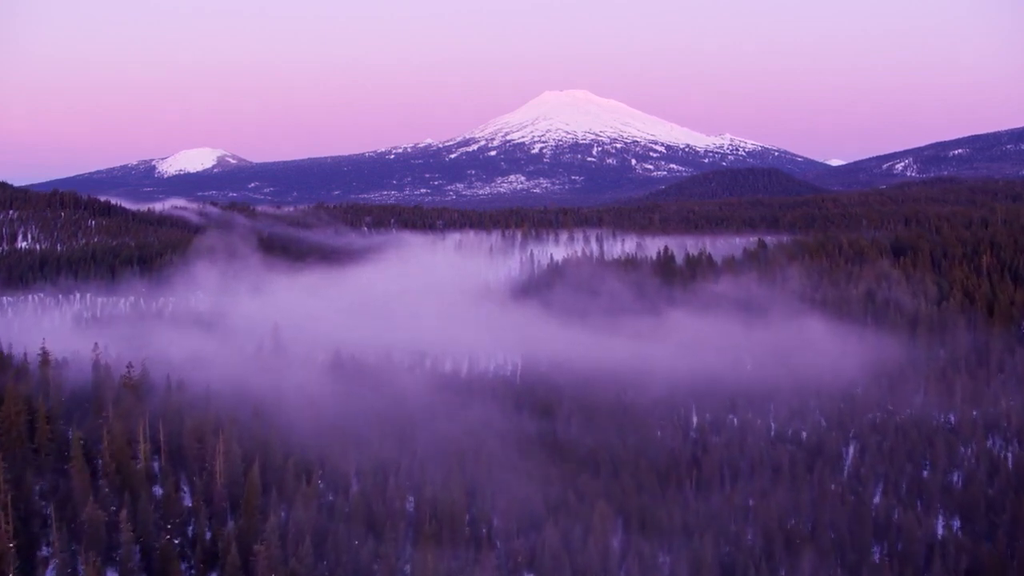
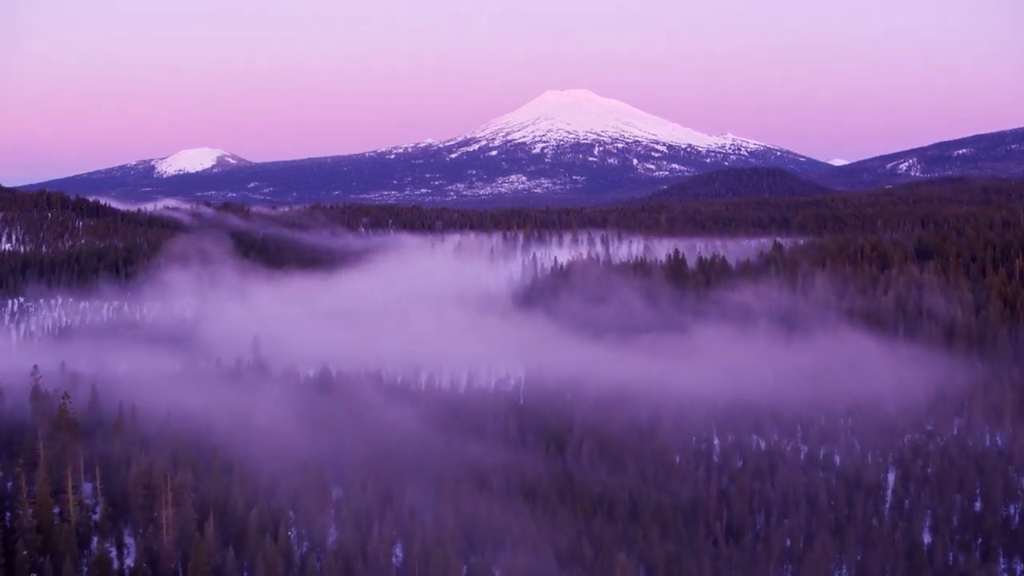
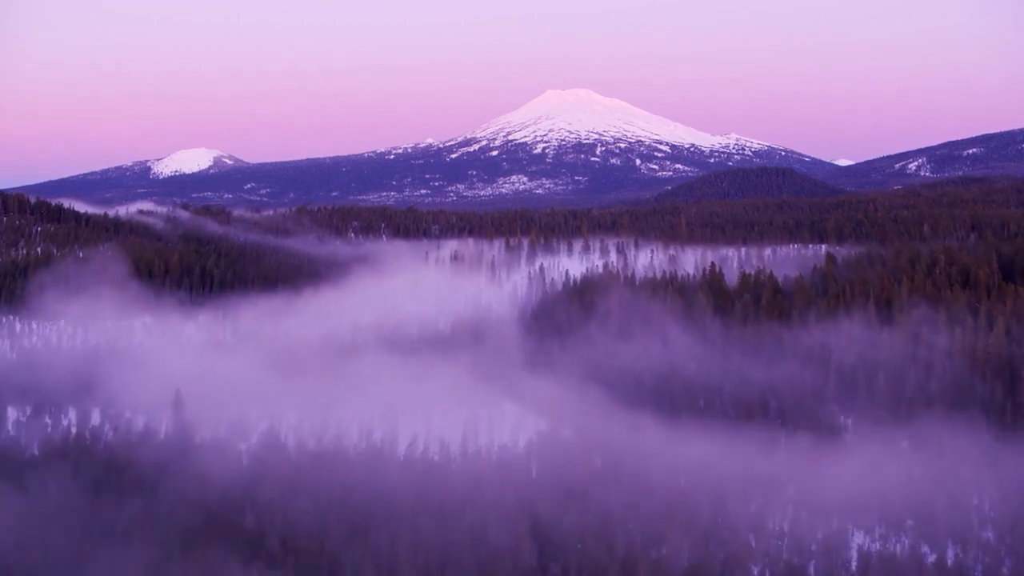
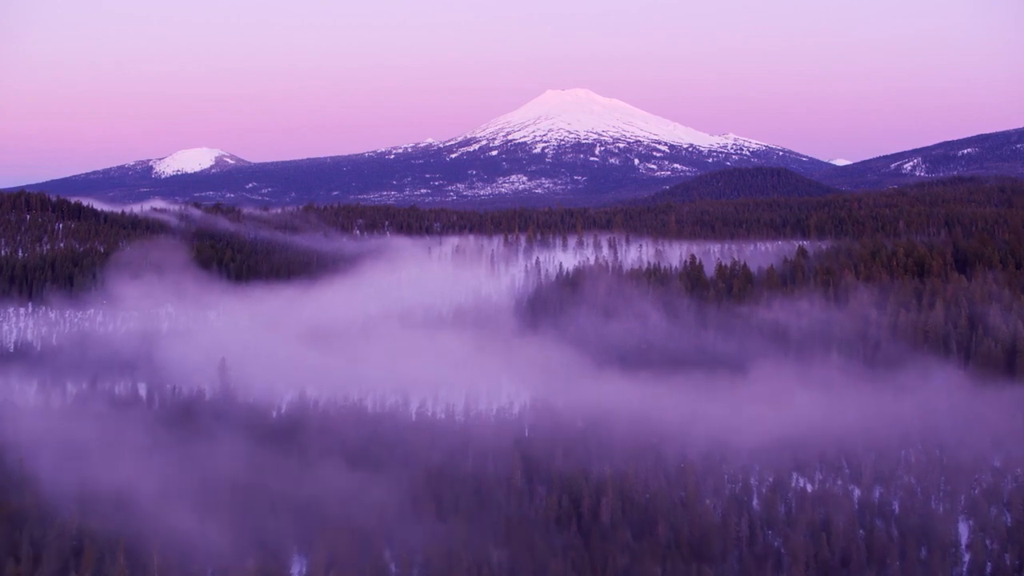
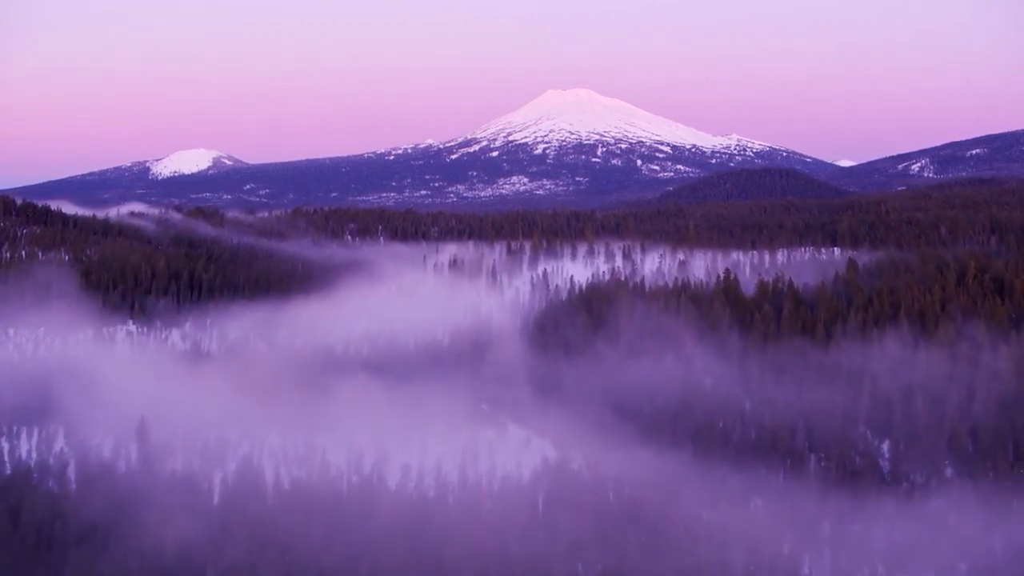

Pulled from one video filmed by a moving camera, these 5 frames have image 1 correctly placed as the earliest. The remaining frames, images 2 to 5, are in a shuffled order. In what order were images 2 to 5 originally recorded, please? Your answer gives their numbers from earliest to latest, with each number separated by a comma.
2, 4, 3, 5
